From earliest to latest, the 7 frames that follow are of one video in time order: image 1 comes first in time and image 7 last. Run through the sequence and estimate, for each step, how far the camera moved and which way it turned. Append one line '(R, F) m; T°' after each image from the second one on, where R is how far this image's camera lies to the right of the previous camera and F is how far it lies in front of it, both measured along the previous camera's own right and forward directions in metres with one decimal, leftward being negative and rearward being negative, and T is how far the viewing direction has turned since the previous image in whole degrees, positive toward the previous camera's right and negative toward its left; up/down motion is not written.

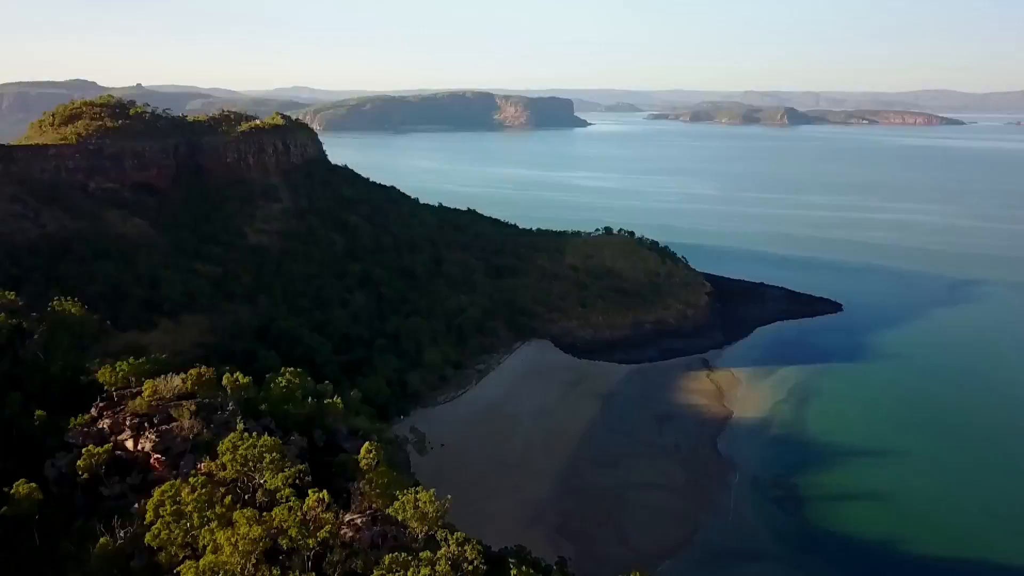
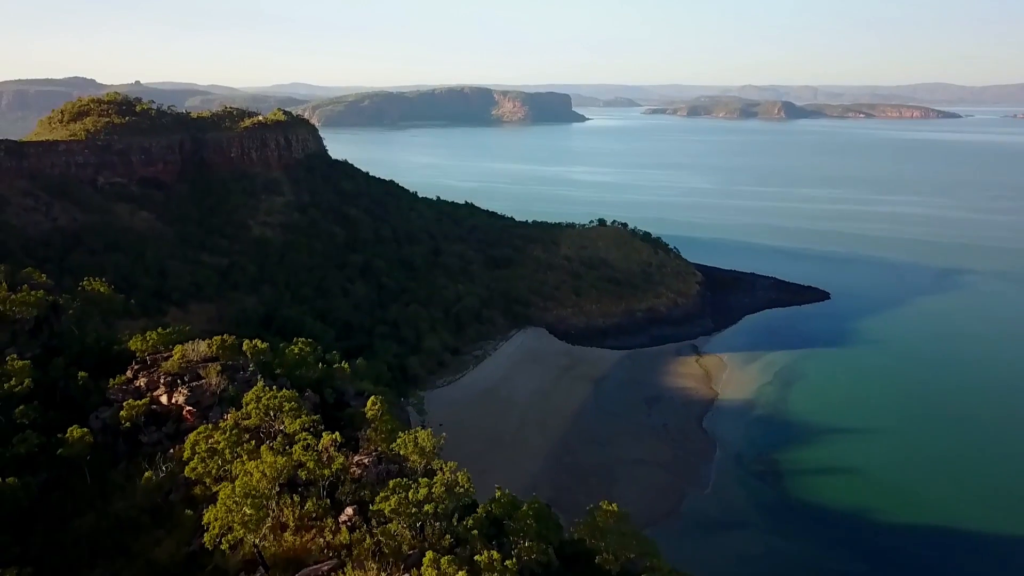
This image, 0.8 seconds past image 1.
(+0.2, -1.4) m; 0°
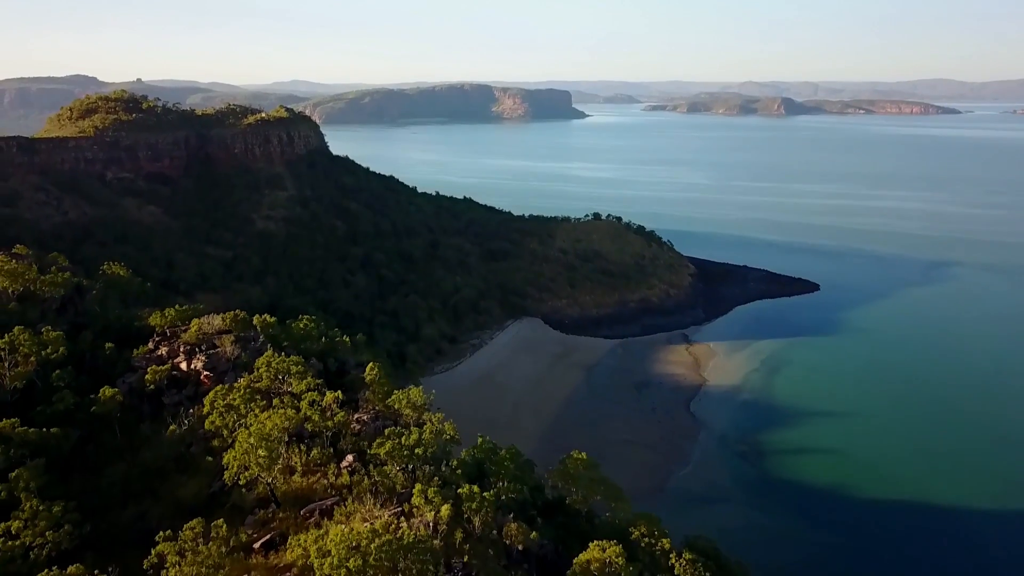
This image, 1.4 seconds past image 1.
(+0.3, -1.3) m; 0°
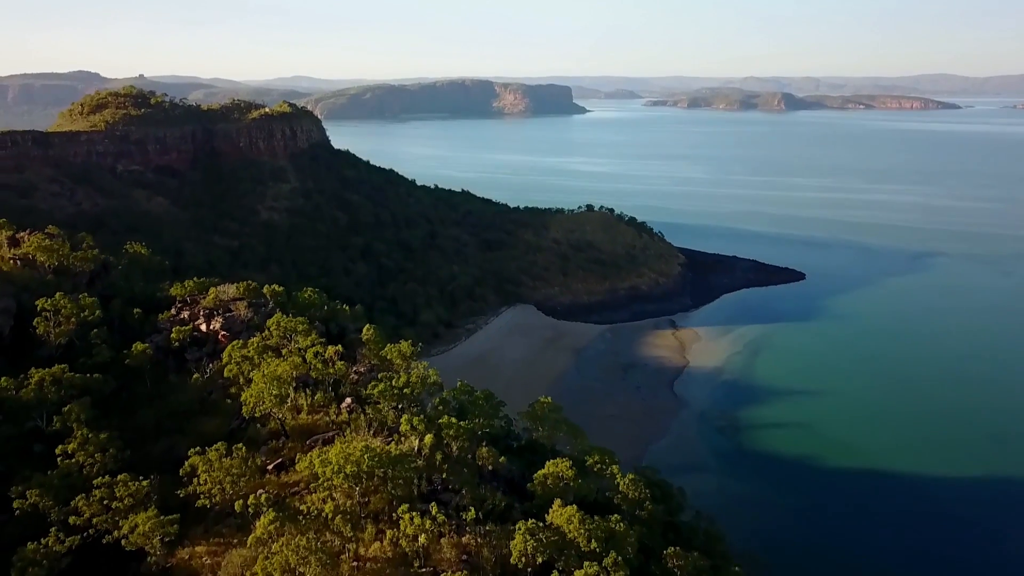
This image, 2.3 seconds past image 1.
(+0.4, -1.8) m; 0°
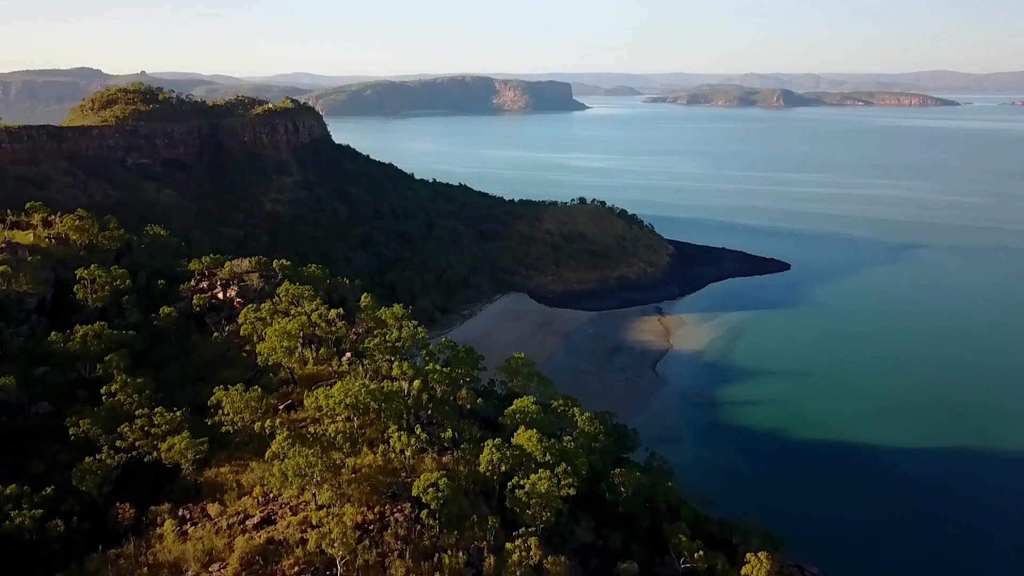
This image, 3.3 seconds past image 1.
(+0.4, -1.9) m; 0°
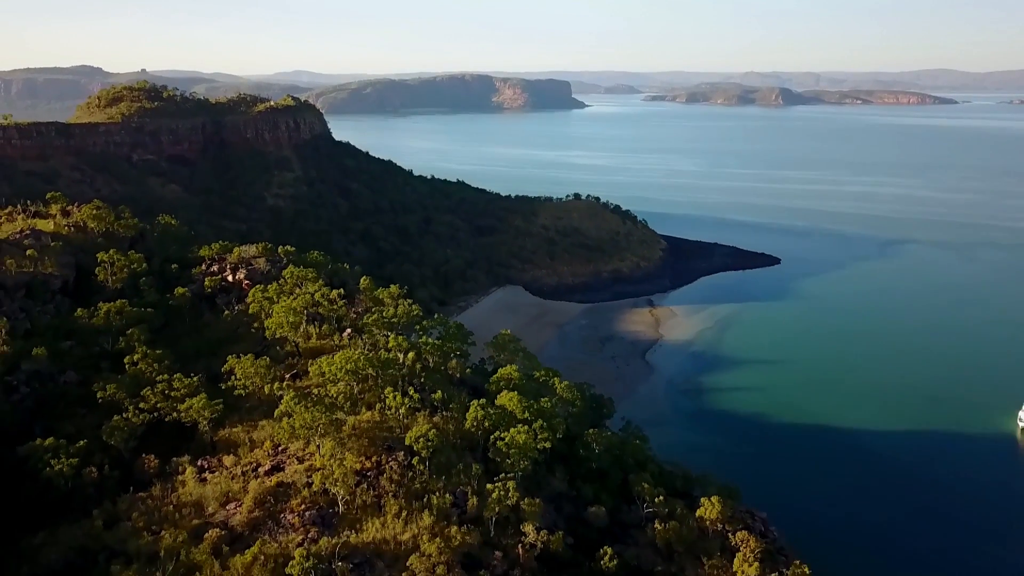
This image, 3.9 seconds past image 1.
(+0.2, -1.3) m; 0°
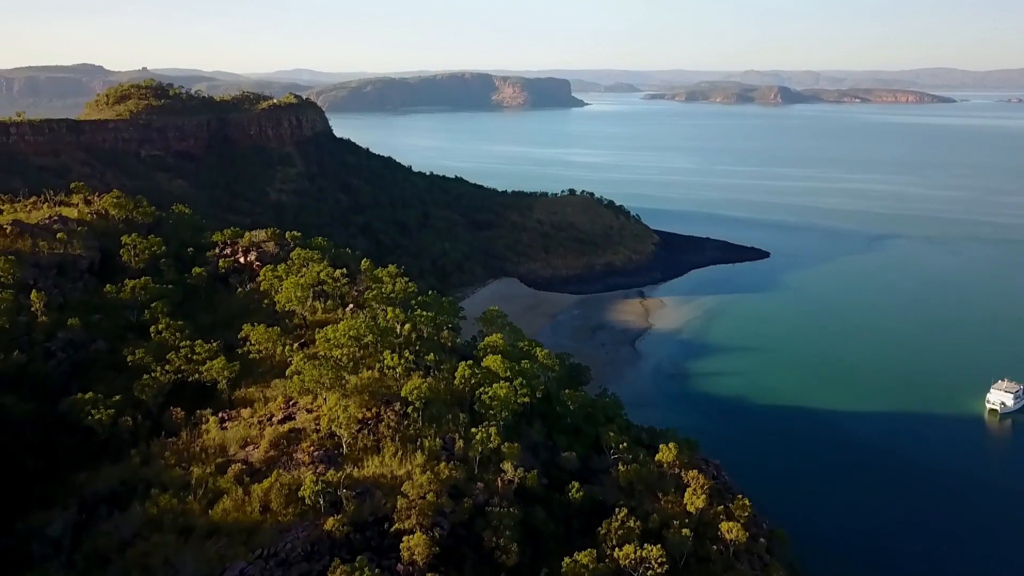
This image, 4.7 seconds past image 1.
(+0.3, -1.6) m; 0°
